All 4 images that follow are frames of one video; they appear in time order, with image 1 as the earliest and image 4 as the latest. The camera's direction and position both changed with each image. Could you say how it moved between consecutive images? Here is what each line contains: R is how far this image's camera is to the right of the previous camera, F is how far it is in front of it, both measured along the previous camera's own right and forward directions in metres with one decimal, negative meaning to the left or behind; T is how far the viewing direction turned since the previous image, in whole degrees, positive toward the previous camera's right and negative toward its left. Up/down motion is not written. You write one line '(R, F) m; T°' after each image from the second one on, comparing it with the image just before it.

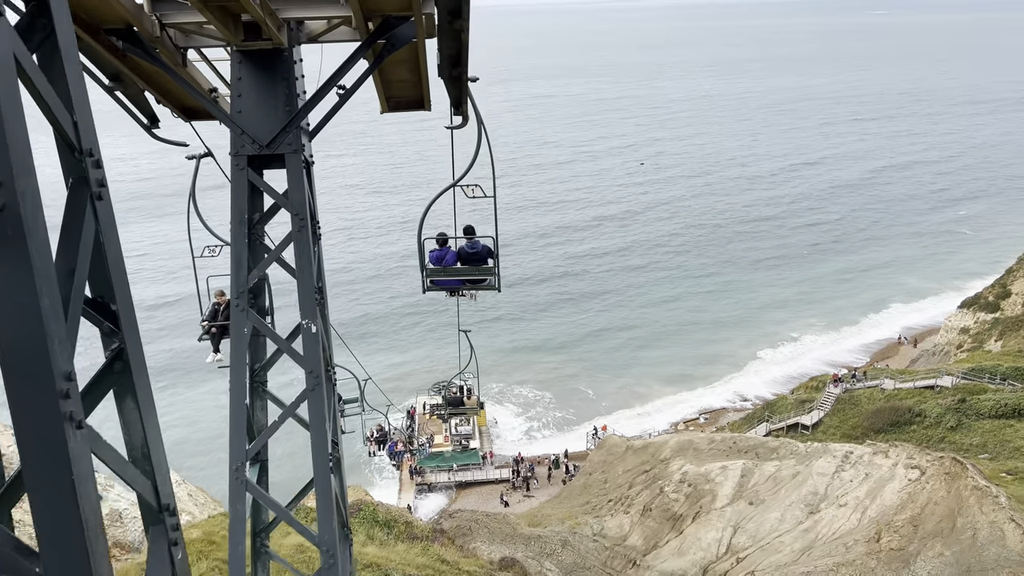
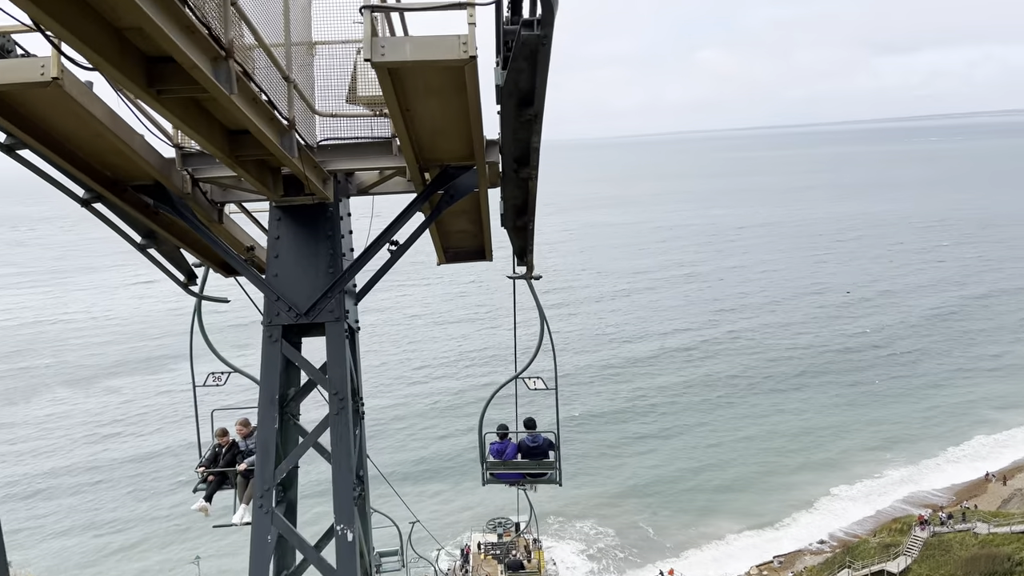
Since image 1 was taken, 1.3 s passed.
(-0.2, +1.4) m; -4°
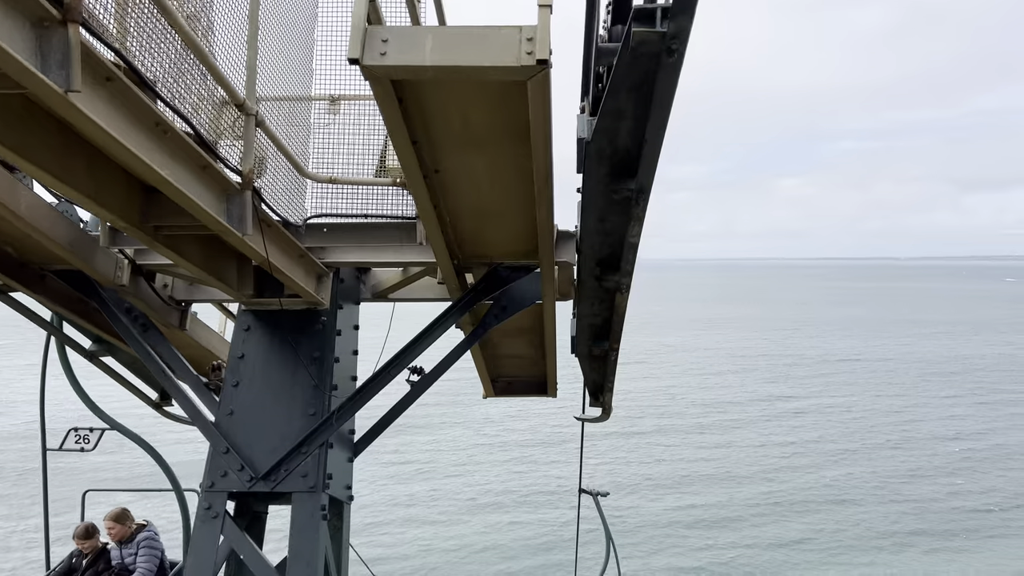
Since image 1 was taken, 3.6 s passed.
(-0.1, +2.7) m; -5°
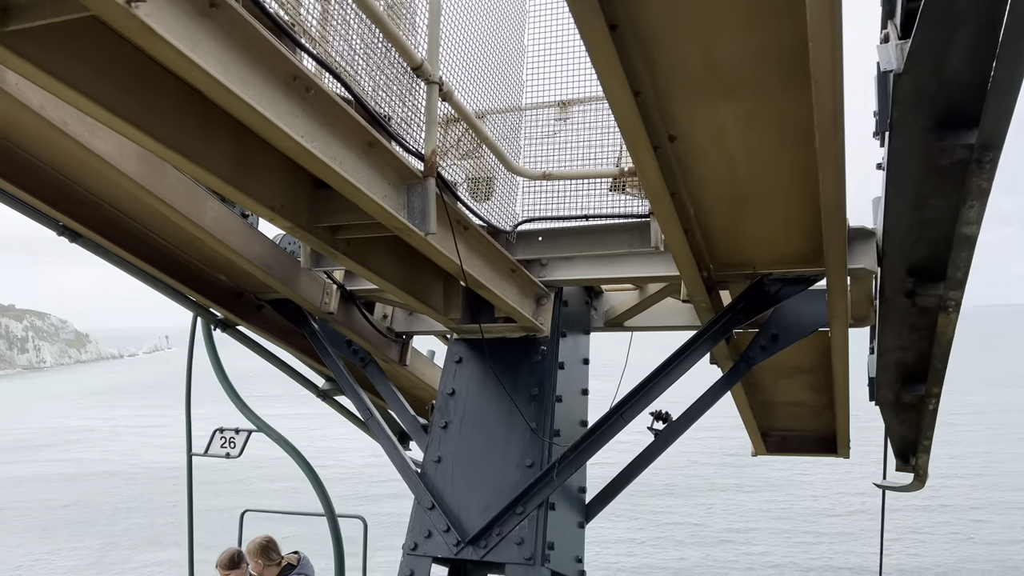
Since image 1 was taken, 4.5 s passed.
(0.0, +1.1) m; -19°
